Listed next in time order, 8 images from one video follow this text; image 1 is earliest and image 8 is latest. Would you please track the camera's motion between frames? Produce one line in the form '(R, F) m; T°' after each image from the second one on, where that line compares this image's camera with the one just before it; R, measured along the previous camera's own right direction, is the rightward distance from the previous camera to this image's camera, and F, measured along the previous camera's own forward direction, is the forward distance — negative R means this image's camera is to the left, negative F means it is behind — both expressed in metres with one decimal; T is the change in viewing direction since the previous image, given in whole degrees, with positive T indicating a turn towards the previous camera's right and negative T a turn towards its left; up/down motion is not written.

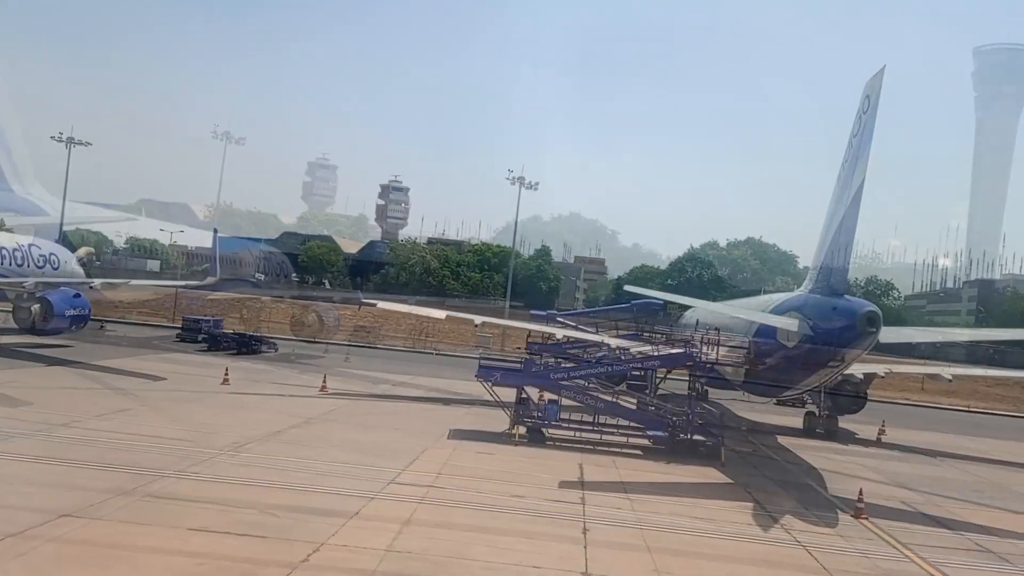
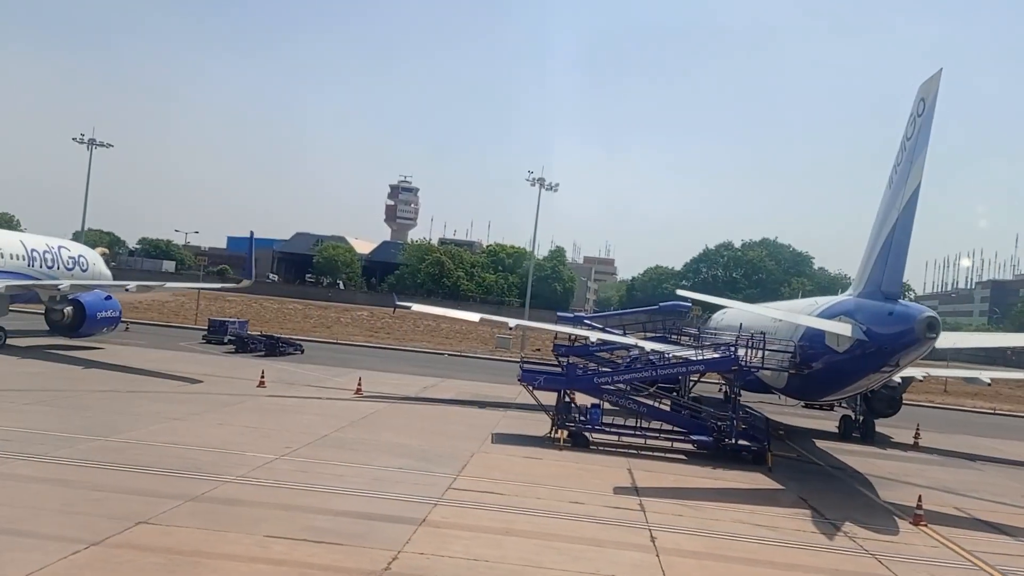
(-0.9, +0.1) m; -1°
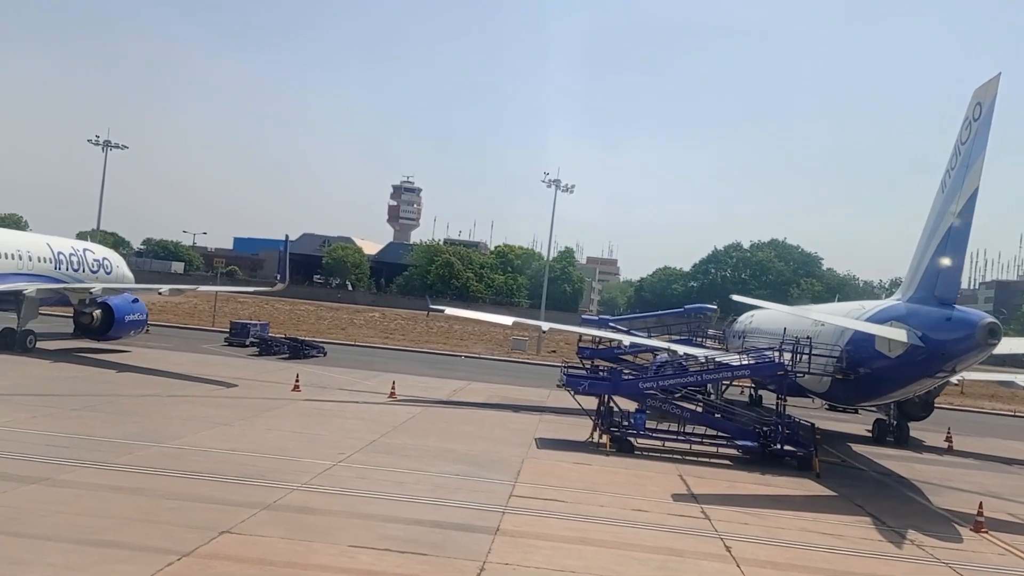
(-1.1, +0.1) m; 0°
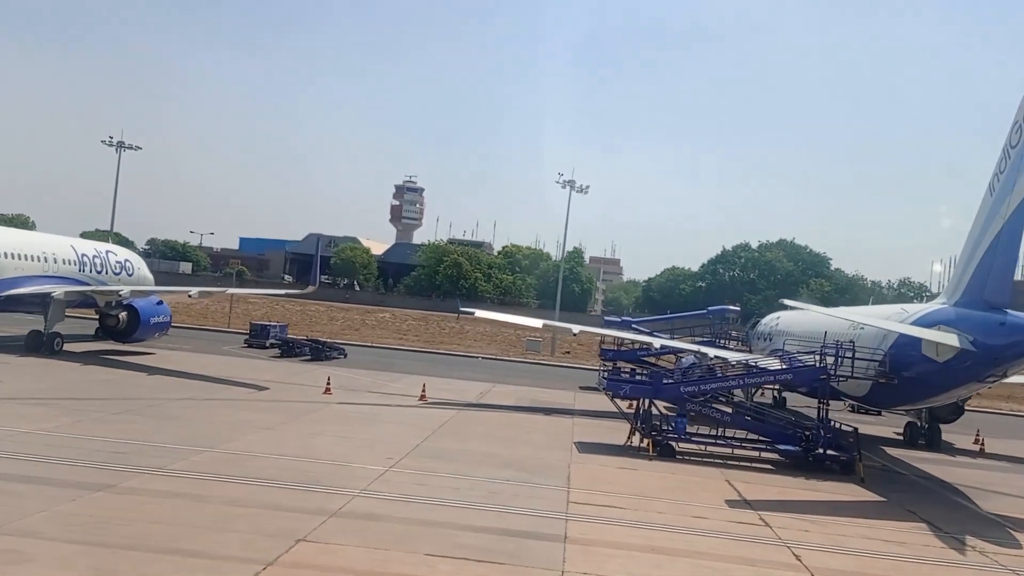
(-1.0, +0.1) m; 0°
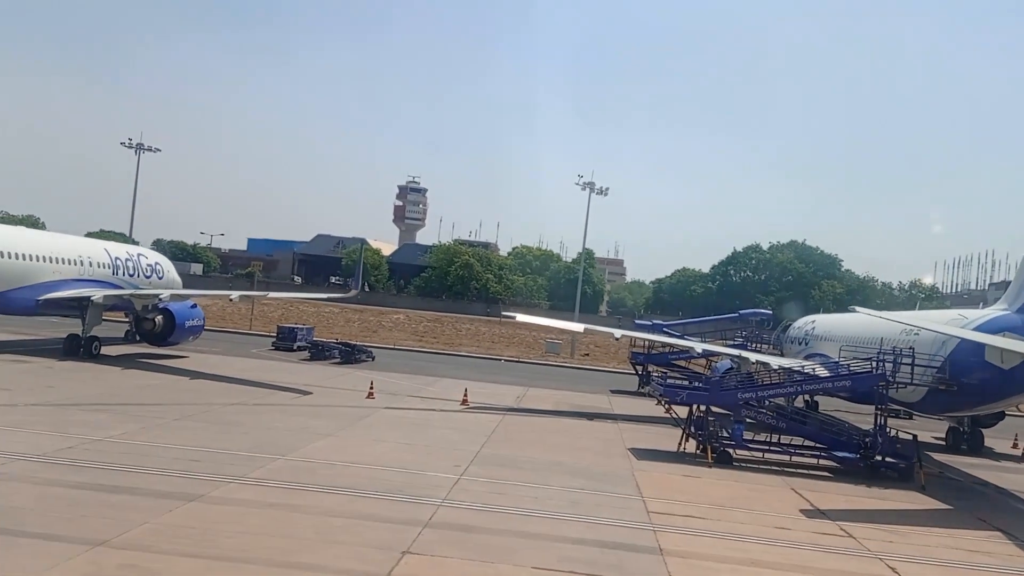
(-1.4, +0.1) m; 0°
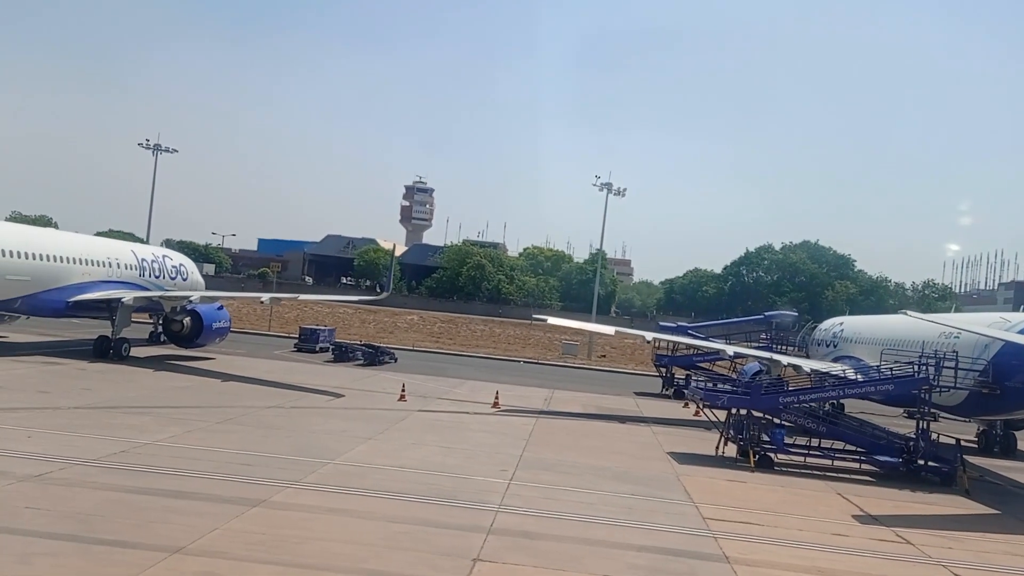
(-0.9, +0.1) m; -1°
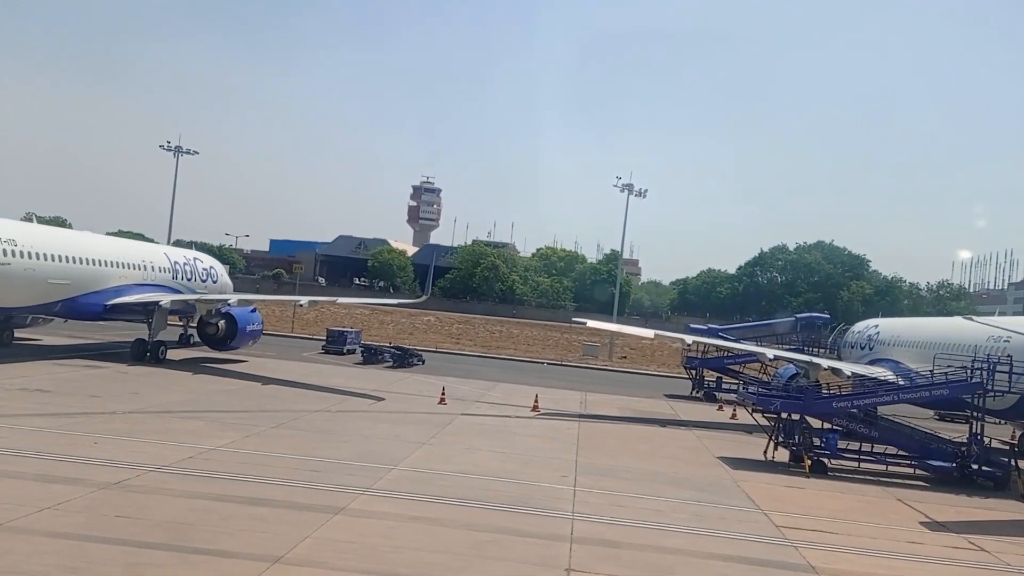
(-1.2, +0.1) m; -1°
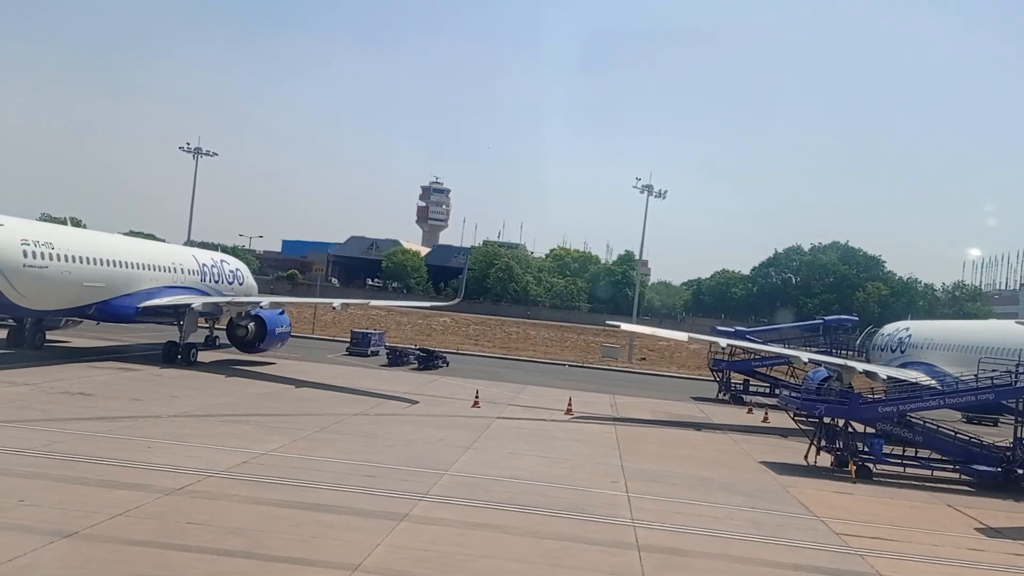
(-0.9, 0.0) m; -1°
